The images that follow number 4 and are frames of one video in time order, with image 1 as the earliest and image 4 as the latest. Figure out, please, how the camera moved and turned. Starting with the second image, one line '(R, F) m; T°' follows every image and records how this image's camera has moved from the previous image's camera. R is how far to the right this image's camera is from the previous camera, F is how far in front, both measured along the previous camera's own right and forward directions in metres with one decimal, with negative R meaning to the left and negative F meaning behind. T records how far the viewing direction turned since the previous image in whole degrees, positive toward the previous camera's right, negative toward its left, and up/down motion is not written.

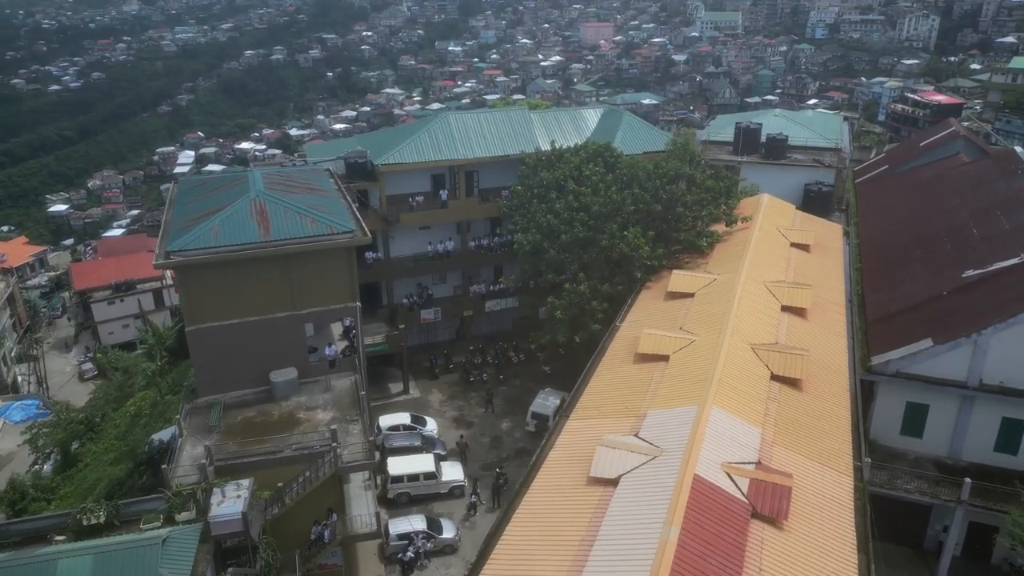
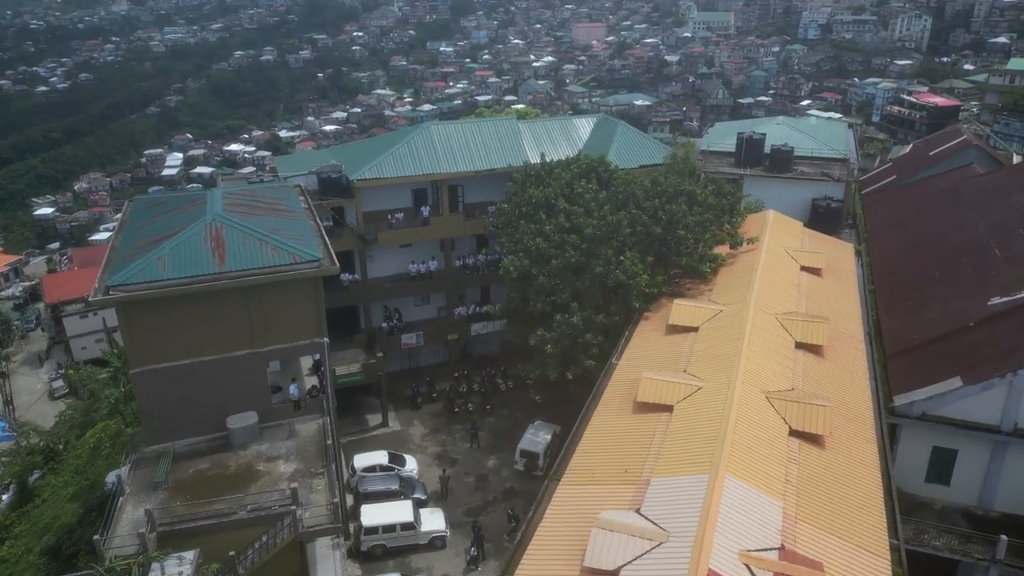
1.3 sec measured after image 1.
(+0.2, +2.2) m; +1°
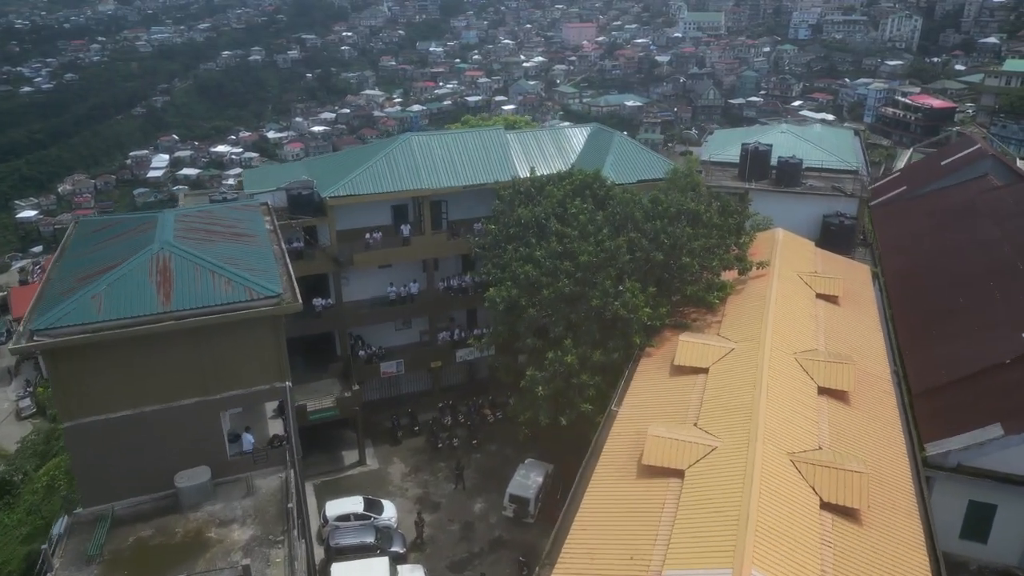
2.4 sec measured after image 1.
(+0.1, +2.2) m; +1°
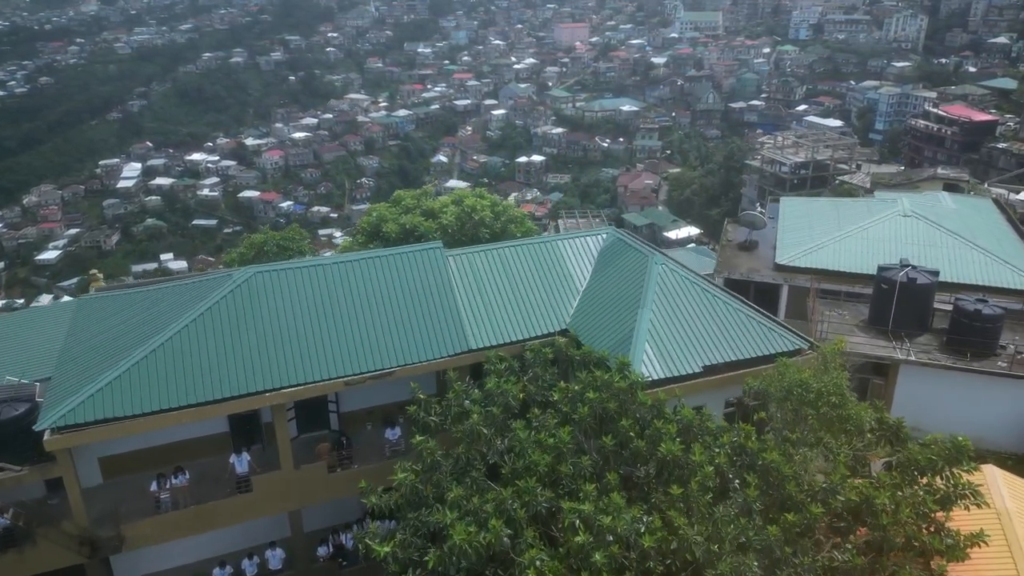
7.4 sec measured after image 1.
(+1.0, +13.1) m; 0°
